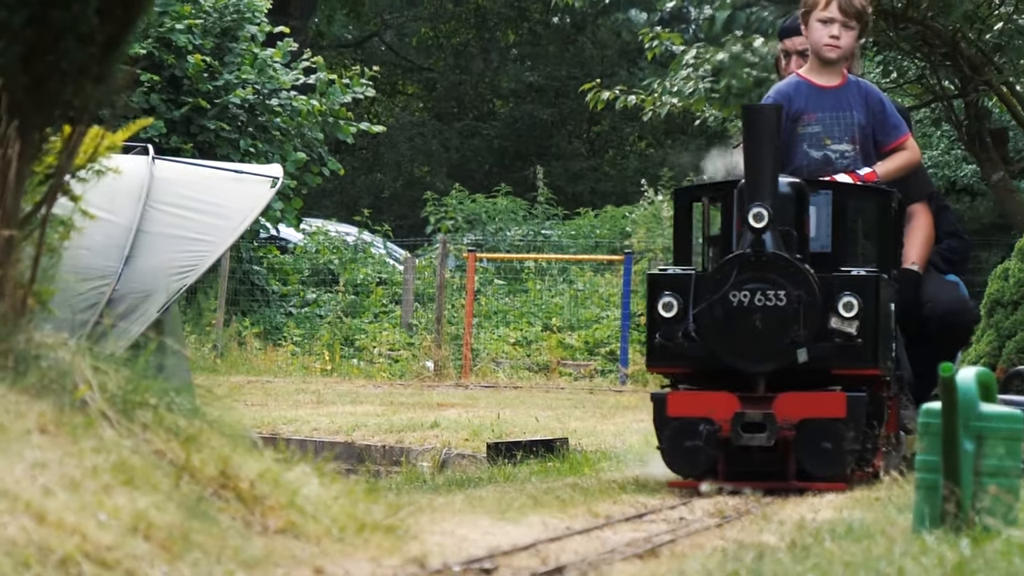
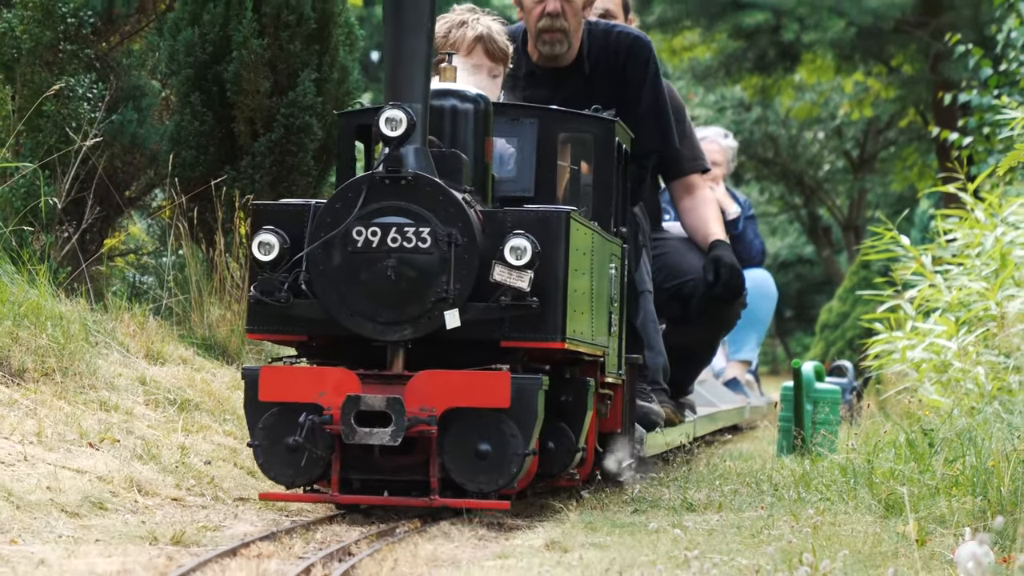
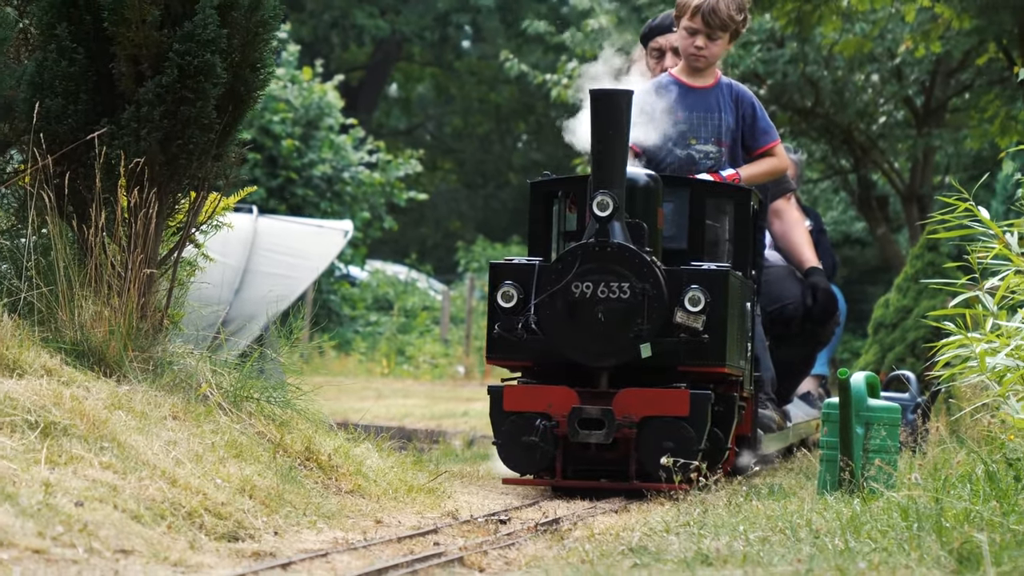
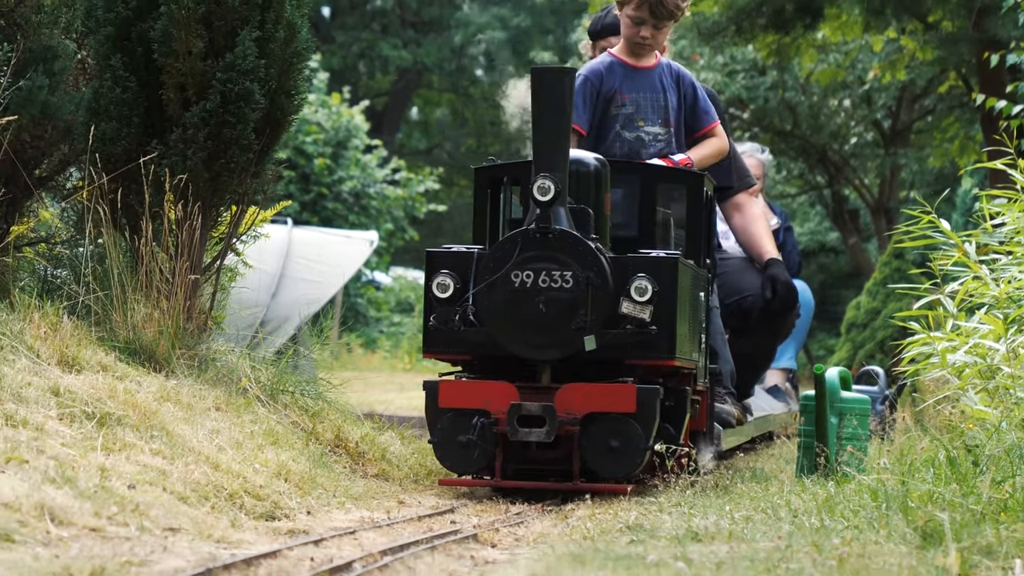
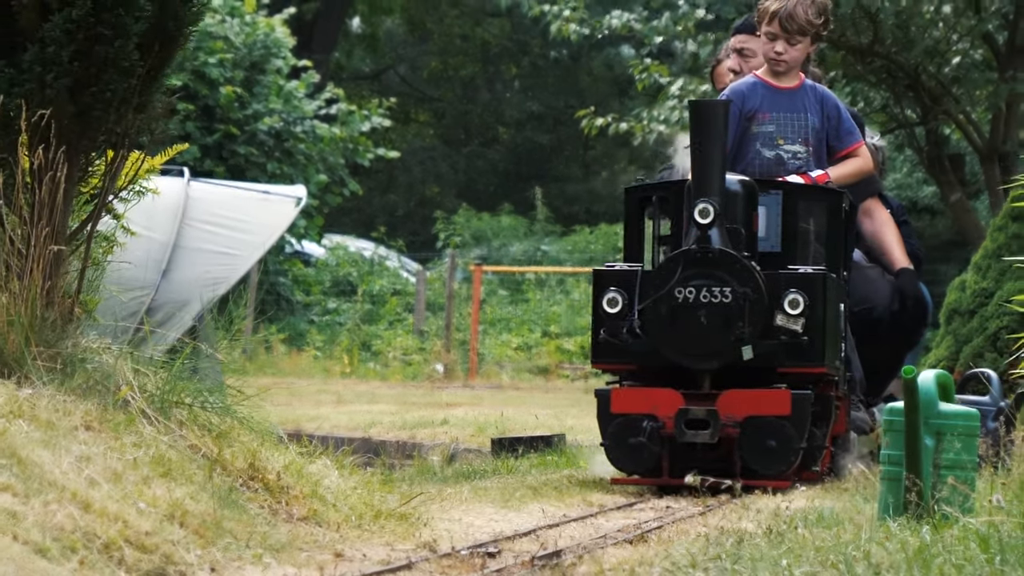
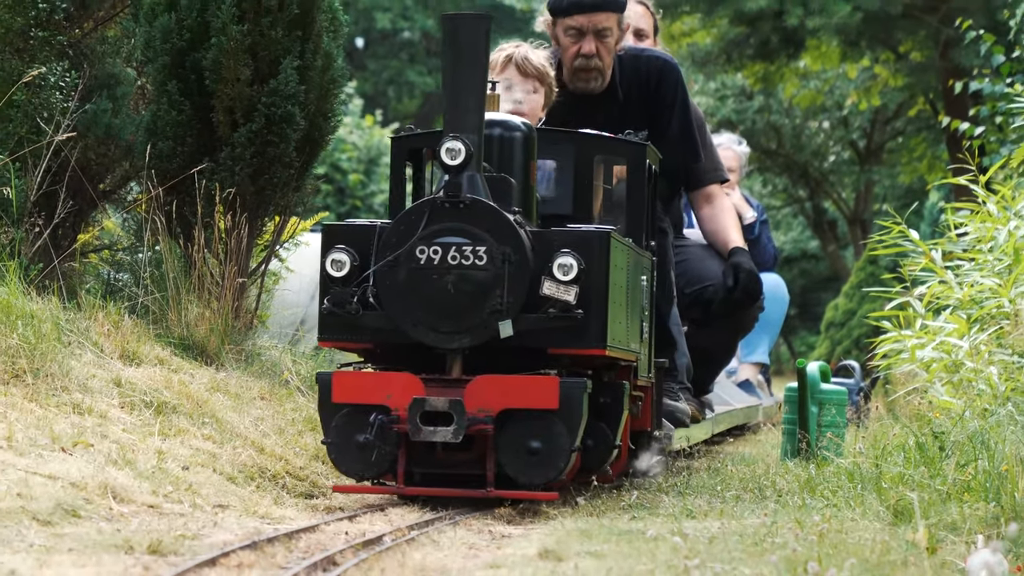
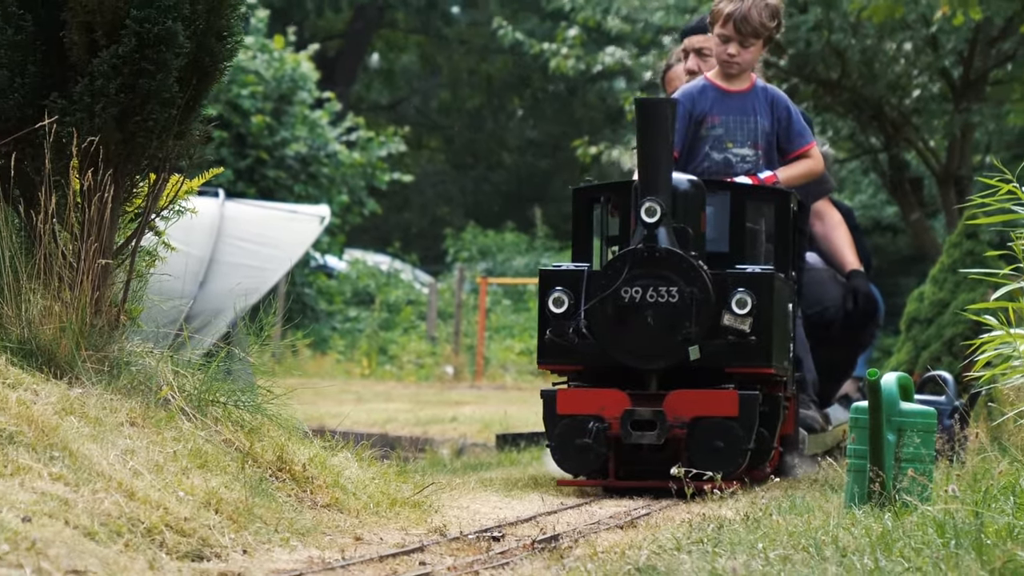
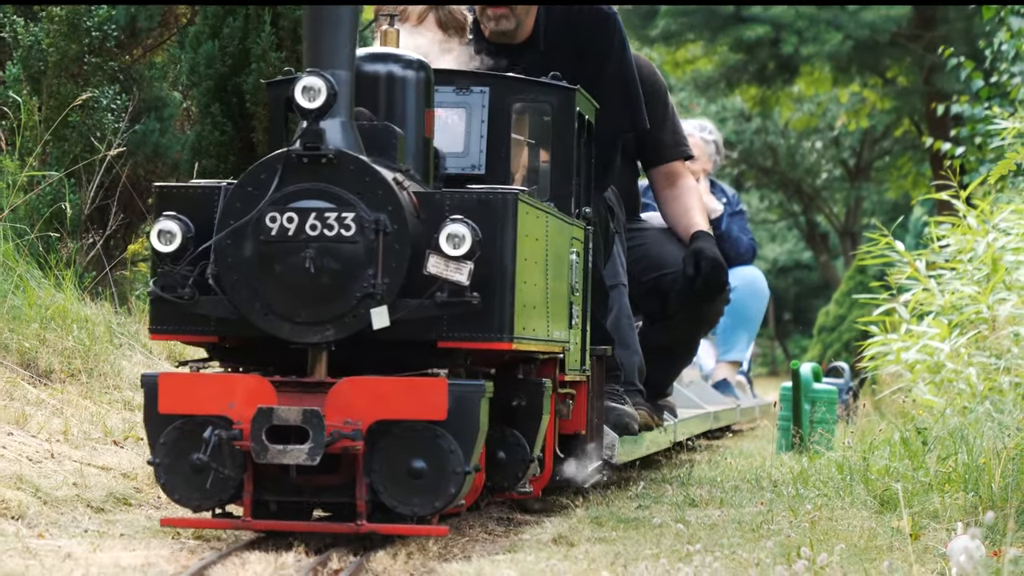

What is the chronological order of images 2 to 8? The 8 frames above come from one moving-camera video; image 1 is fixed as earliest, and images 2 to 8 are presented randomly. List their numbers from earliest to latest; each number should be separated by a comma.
5, 7, 3, 4, 6, 2, 8
